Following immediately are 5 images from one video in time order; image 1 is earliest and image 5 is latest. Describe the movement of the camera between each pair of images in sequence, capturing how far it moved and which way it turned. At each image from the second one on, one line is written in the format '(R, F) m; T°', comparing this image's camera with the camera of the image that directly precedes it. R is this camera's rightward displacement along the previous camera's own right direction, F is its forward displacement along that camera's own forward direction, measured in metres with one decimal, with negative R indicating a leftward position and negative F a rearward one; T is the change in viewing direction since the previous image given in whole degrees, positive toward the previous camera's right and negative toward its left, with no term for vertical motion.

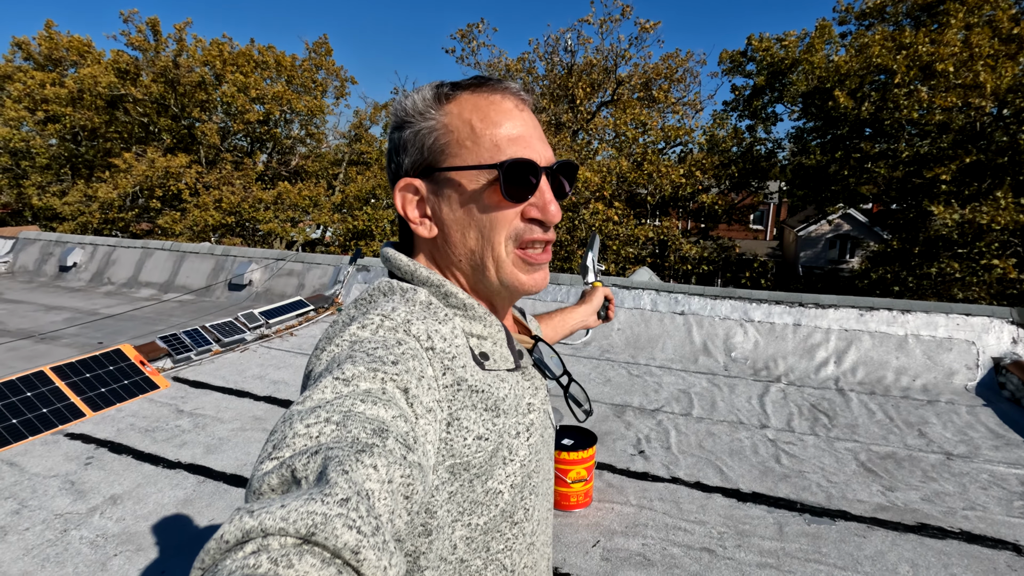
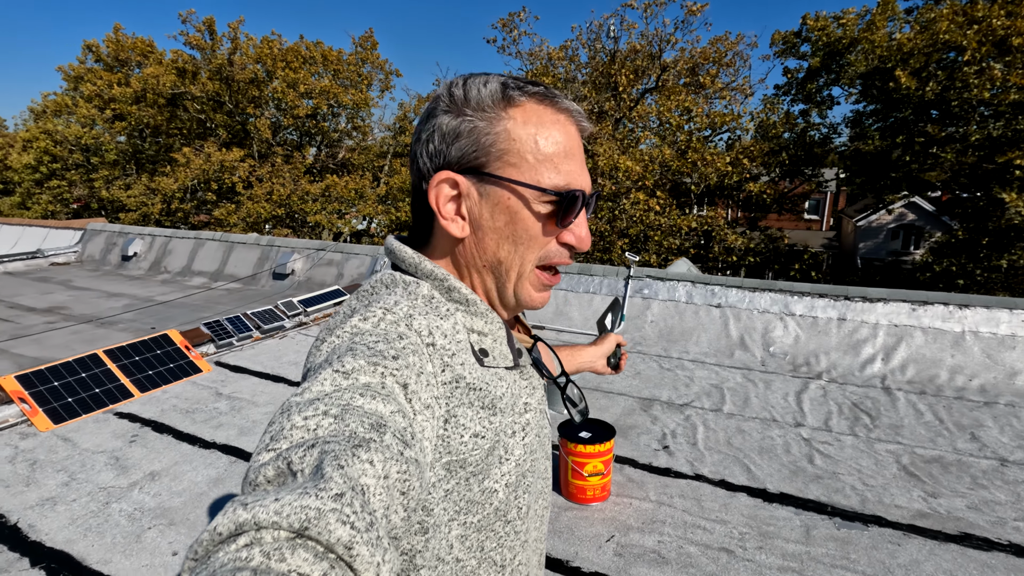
(+0.2, 0.0) m; -5°
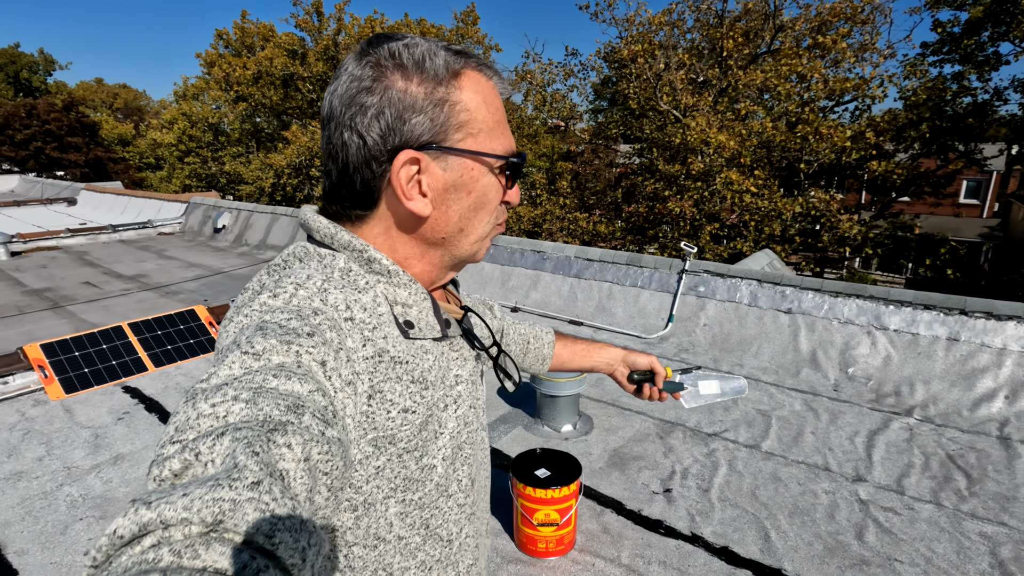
(+0.9, +0.7) m; -11°
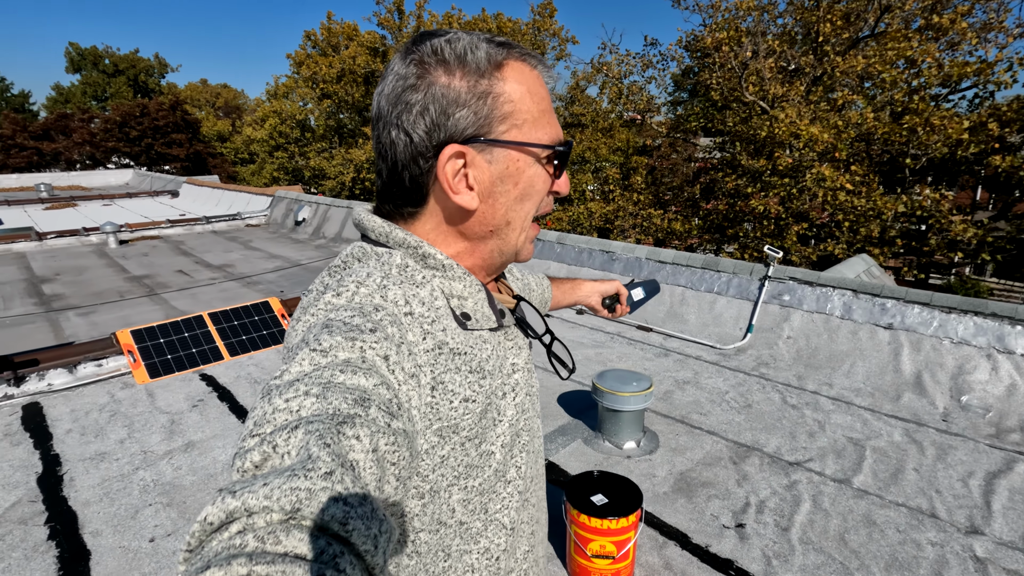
(0.0, +0.2) m; -8°
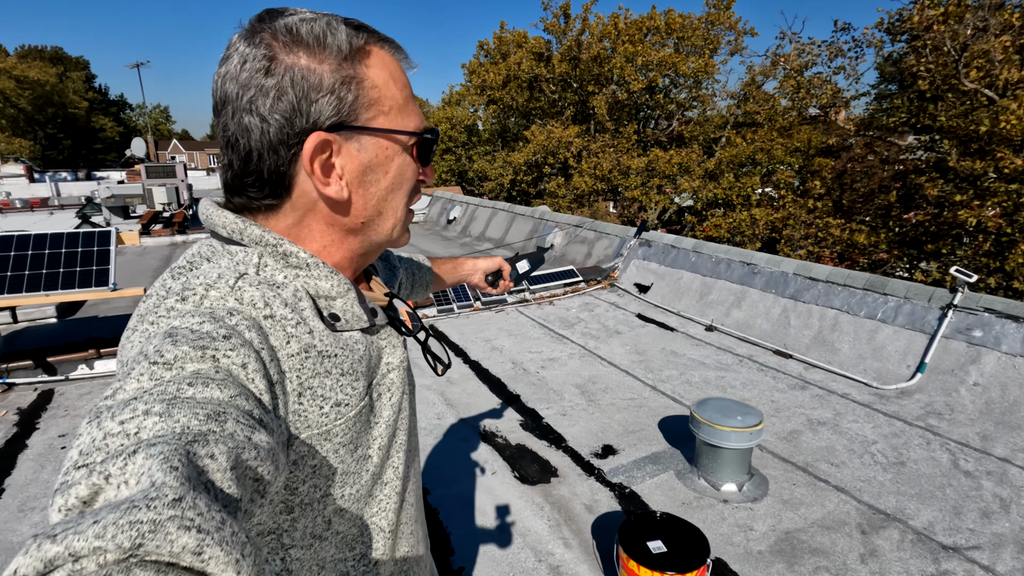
(+0.4, +0.2) m; -17°
